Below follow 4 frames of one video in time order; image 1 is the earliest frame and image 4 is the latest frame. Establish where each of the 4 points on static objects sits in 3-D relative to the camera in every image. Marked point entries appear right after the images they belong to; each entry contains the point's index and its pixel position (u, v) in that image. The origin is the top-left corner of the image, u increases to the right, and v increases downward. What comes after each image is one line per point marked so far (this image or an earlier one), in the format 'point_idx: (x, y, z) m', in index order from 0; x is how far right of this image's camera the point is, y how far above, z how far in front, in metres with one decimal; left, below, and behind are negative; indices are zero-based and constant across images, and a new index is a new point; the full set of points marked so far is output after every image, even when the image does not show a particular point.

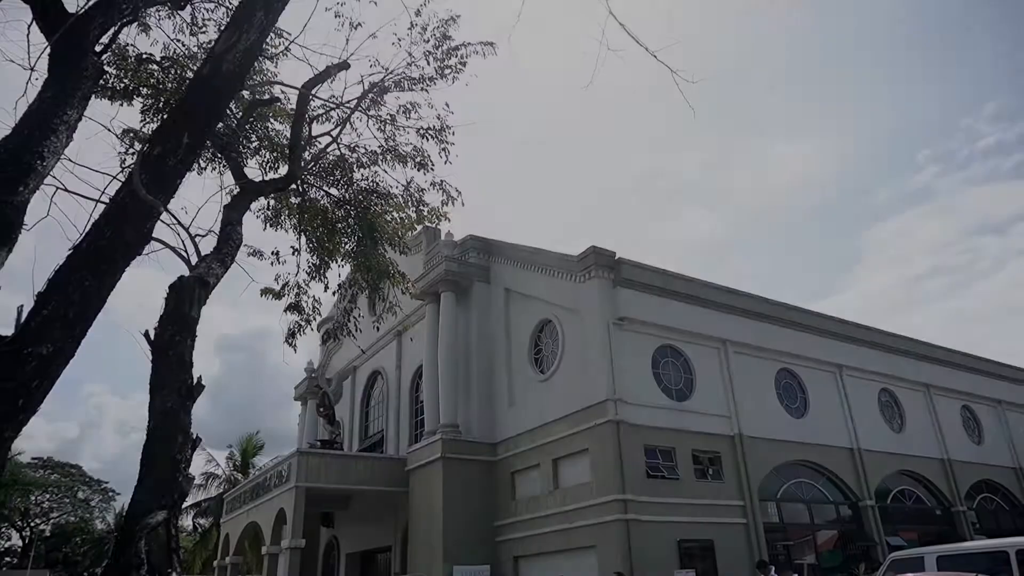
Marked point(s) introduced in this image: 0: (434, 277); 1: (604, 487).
0: (-1.9, +0.3, +17.7) m
1: (+1.6, -3.6, +12.9) m
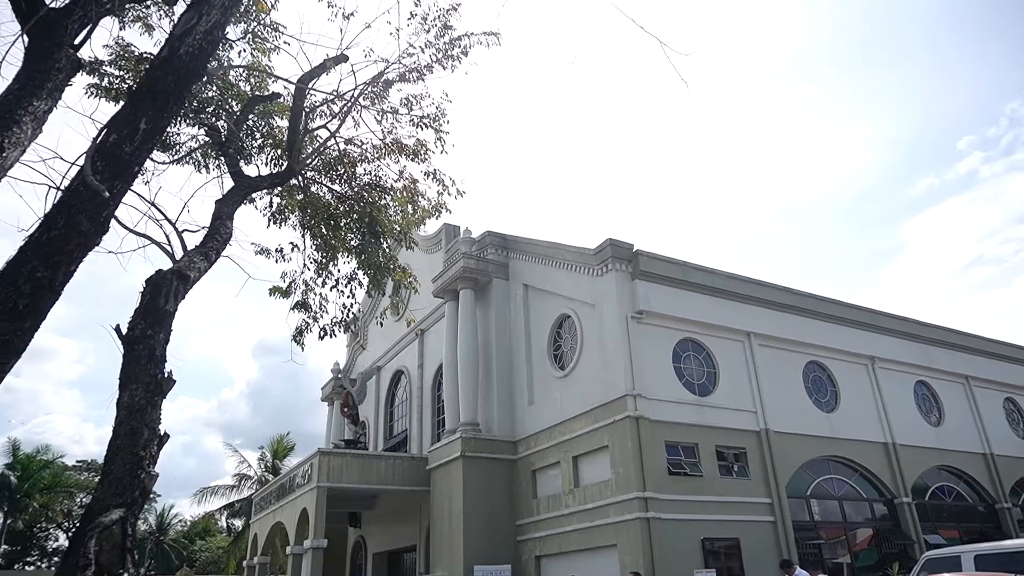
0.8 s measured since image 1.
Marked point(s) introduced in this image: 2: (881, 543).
0: (-1.4, +0.3, +17.5) m
1: (+2.0, -3.4, +12.6) m
2: (+7.8, -5.4, +15.2) m
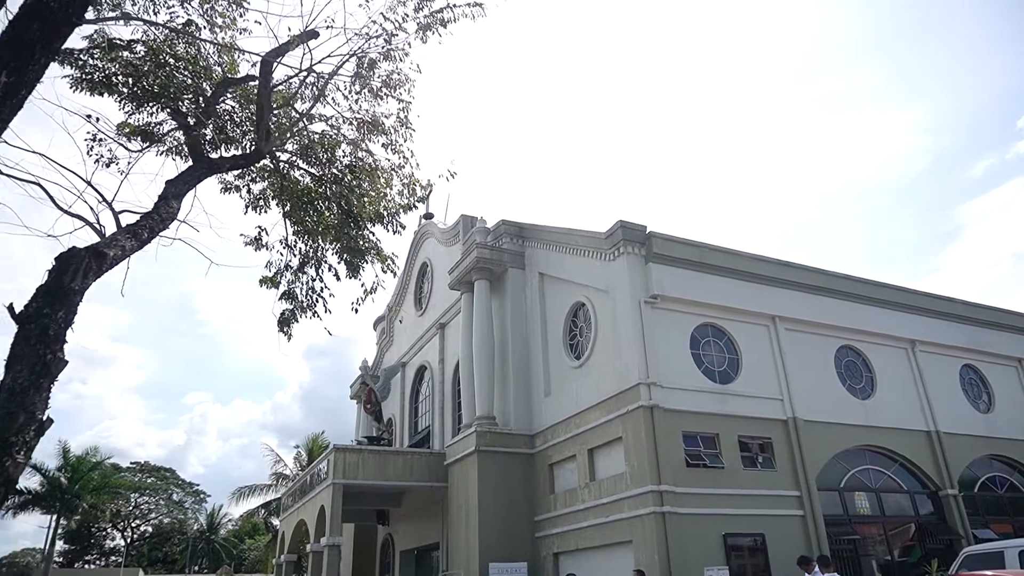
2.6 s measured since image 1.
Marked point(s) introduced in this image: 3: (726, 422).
0: (-1.1, +0.5, +17.1) m
1: (+2.1, -3.2, +12.0) m
2: (+8.1, -4.9, +14.2) m
3: (+3.8, -2.4, +12.8) m
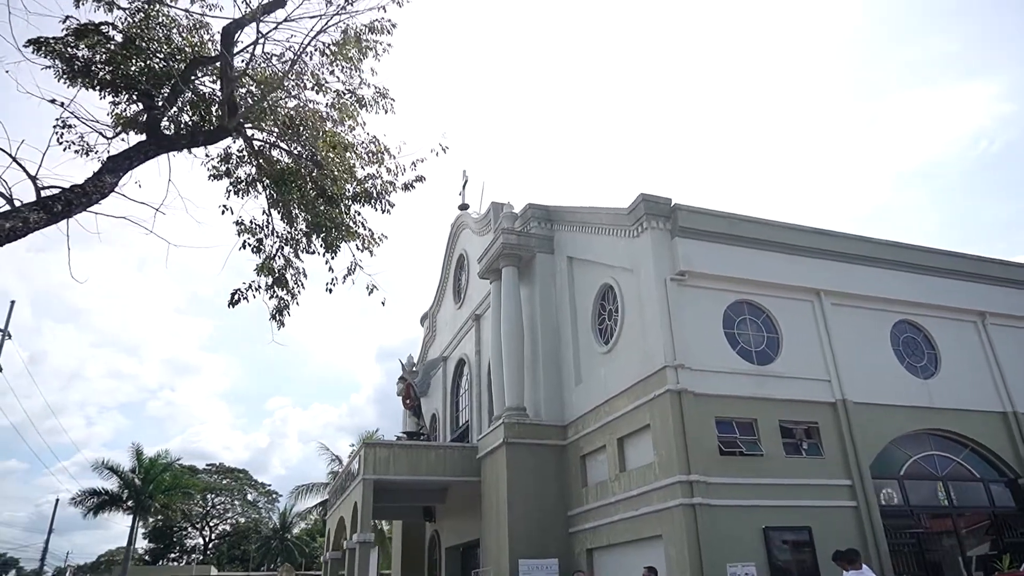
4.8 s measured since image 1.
0: (-0.4, +0.8, +16.5) m
1: (+2.4, -2.8, +11.2) m
2: (+8.7, -4.3, +12.7) m
3: (+4.1, -1.9, +11.8) m
